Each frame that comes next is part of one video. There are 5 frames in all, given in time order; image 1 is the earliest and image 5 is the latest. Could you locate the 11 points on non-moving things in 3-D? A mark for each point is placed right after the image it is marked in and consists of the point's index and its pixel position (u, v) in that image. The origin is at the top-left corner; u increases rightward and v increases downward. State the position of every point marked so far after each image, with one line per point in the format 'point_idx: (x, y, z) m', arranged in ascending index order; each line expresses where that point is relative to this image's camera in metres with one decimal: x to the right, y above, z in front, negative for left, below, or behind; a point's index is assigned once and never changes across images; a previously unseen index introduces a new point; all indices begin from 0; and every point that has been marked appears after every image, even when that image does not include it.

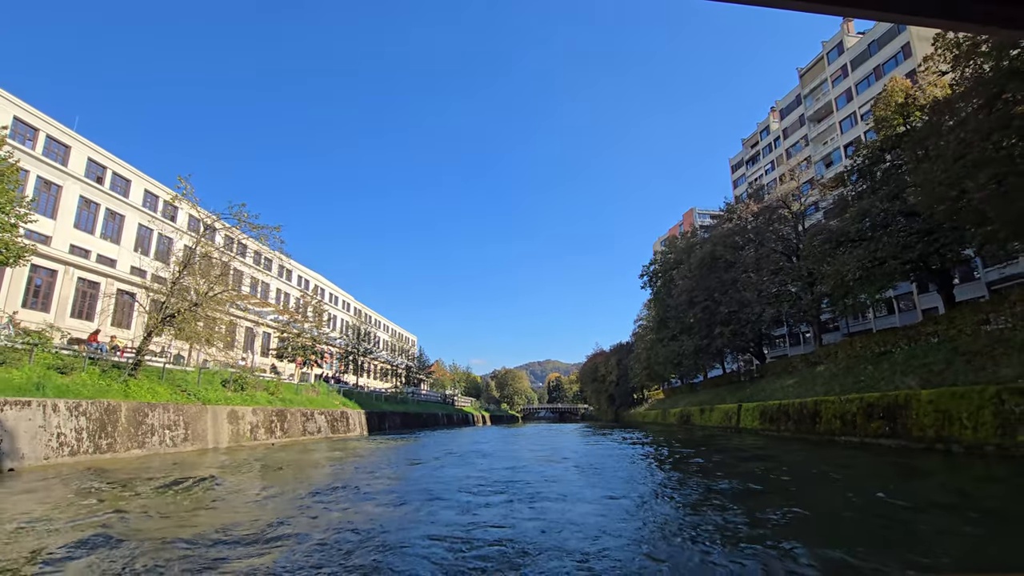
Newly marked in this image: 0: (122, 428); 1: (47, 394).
0: (-11.2, -4.0, +16.4) m
1: (-12.0, -2.7, +14.9) m
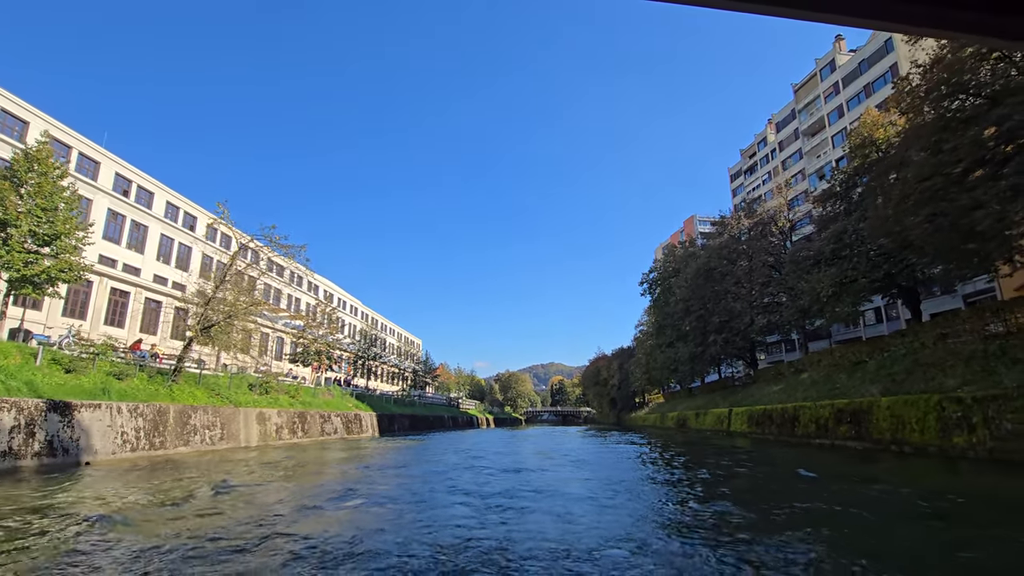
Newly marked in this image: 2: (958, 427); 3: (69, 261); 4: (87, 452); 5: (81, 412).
0: (-11.1, -4.5, +18.6) m
1: (-11.9, -3.3, +17.1) m
2: (+11.0, -3.2, +13.3) m
3: (-15.2, +0.9, +19.3) m
4: (-11.3, -4.4, +15.5) m
5: (-11.5, -3.4, +15.6) m
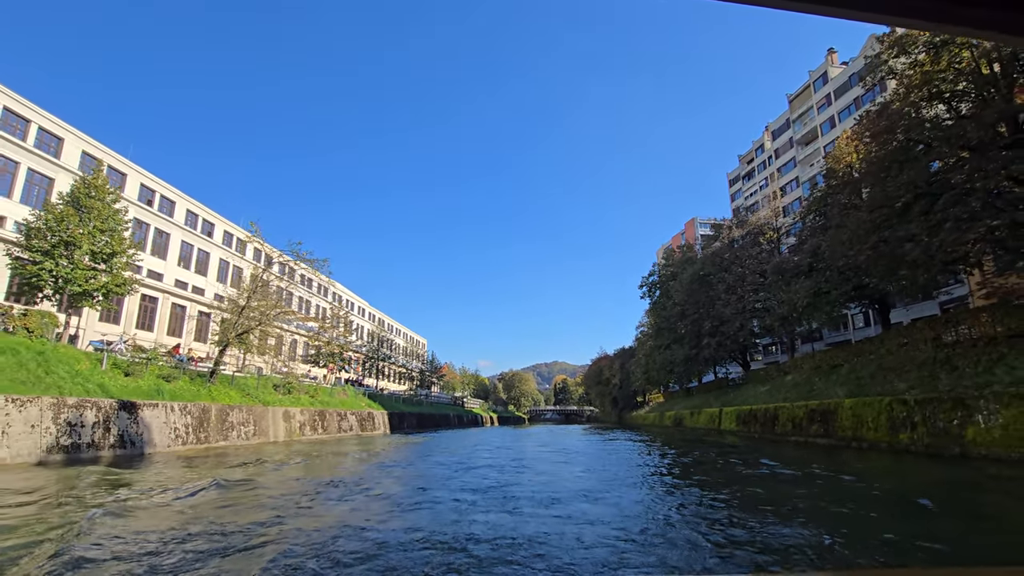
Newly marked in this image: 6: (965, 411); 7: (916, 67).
0: (-11.0, -5.0, +20.9) m
1: (-11.8, -3.7, +19.5) m
2: (+11.0, -3.7, +15.5) m
3: (-15.0, +0.5, +21.7) m
4: (-11.2, -4.9, +17.9) m
5: (-11.4, -3.8, +18.0) m
6: (+10.9, -2.9, +13.7) m
7: (+12.3, +6.9, +16.3) m
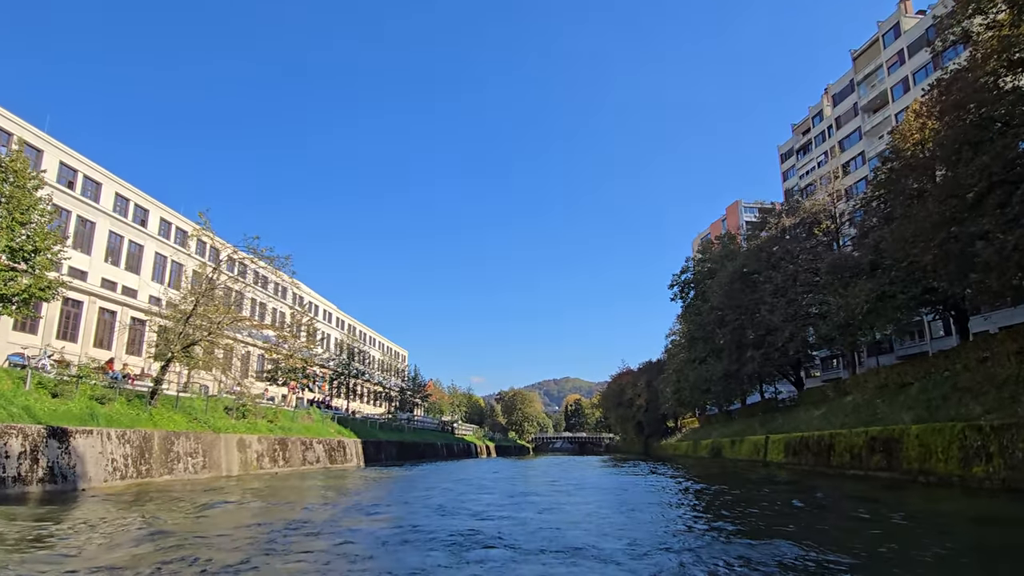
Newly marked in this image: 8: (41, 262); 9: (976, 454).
0: (-11.1, -5.2, +17.7) m
1: (-11.8, -3.8, +16.3) m
2: (+11.2, -4.1, +13.9) m
3: (-15.1, +0.3, +18.5) m
4: (-11.1, -4.9, +14.7) m
5: (-11.3, -3.9, +14.8) m
6: (+11.3, -3.2, +12.1) m
7: (+12.6, +6.5, +15.2) m
8: (-15.2, +0.8, +18.5) m
9: (+11.3, -4.1, +13.9) m
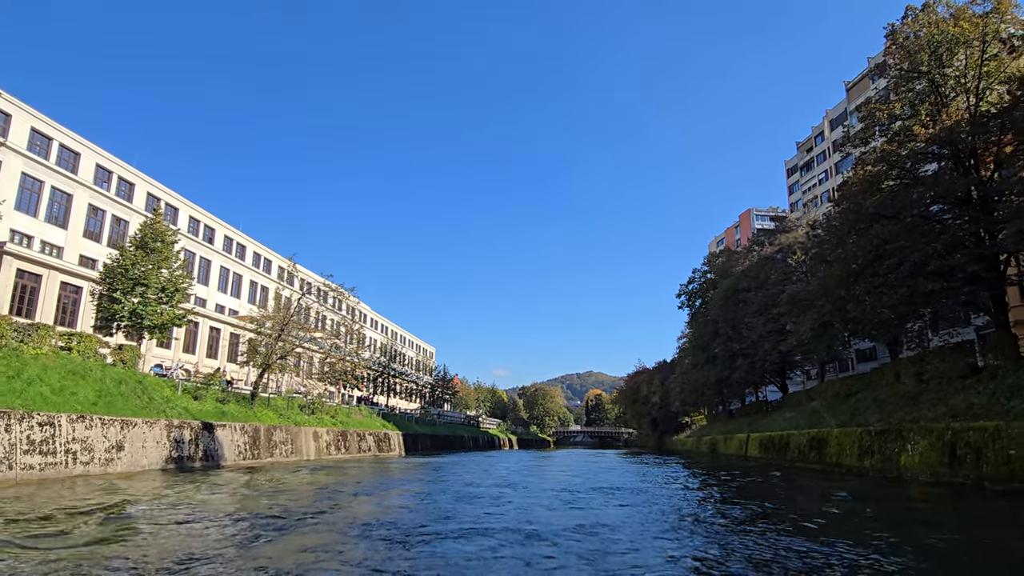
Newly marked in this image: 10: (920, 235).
0: (-10.4, -6.4, +23.8) m
1: (-11.1, -5.1, +22.3) m
2: (+11.8, -5.5, +19.0) m
3: (-14.4, -0.9, +24.6) m
4: (-10.5, -6.2, +20.8) m
5: (-10.7, -5.2, +20.8) m
6: (+11.7, -4.6, +17.2) m
7: (+13.2, +5.1, +20.2) m
8: (-14.5, -0.4, +24.6) m
9: (+11.8, -5.4, +19.1) m
10: (+12.2, +1.6, +17.1) m
